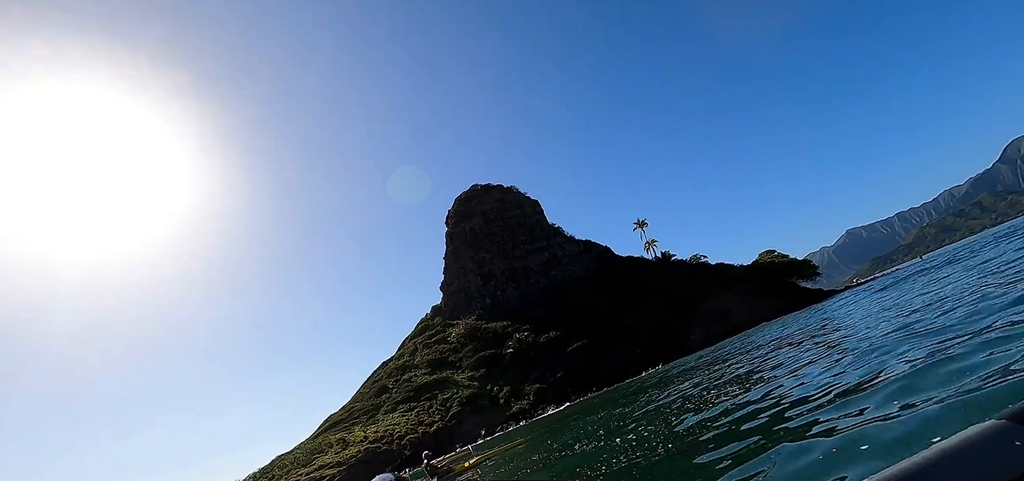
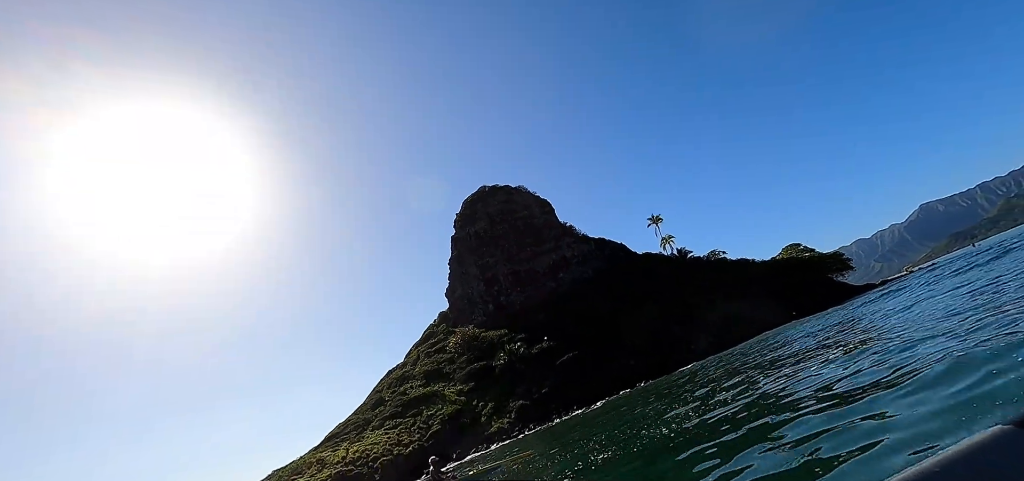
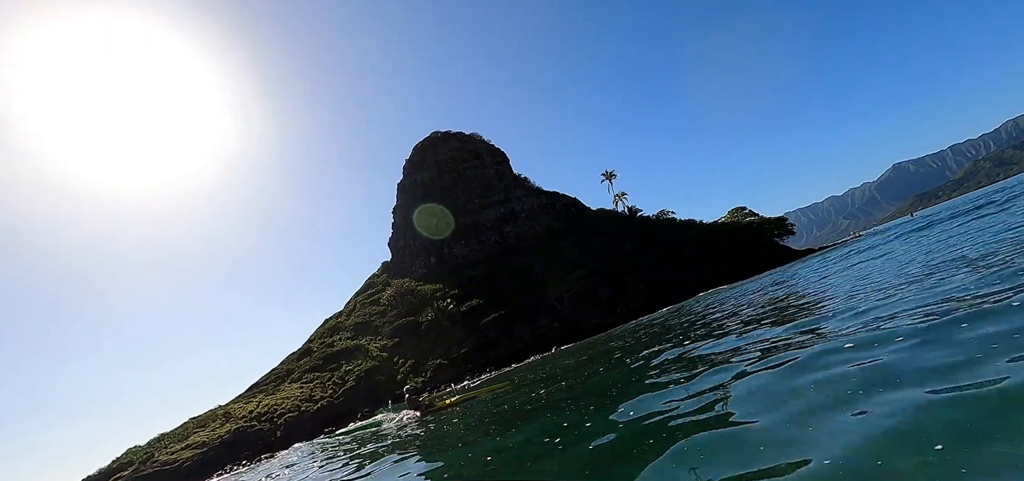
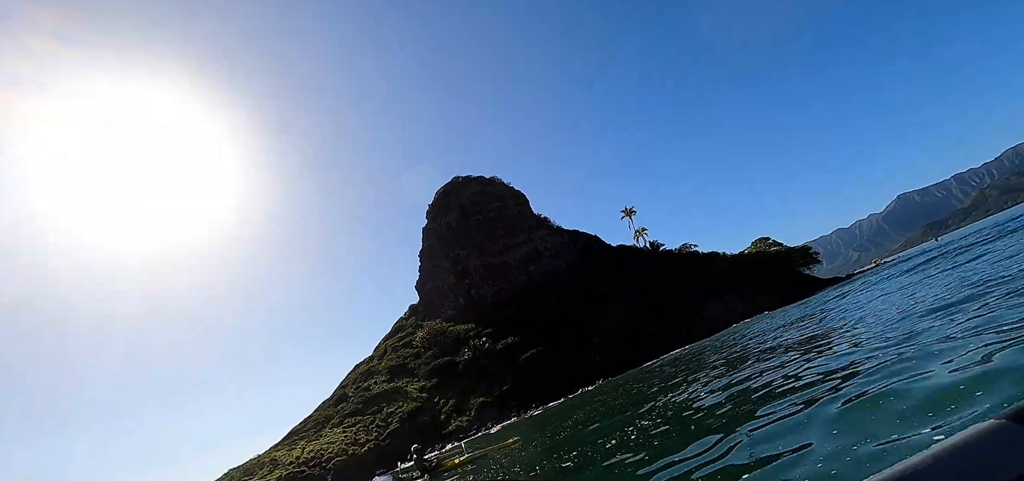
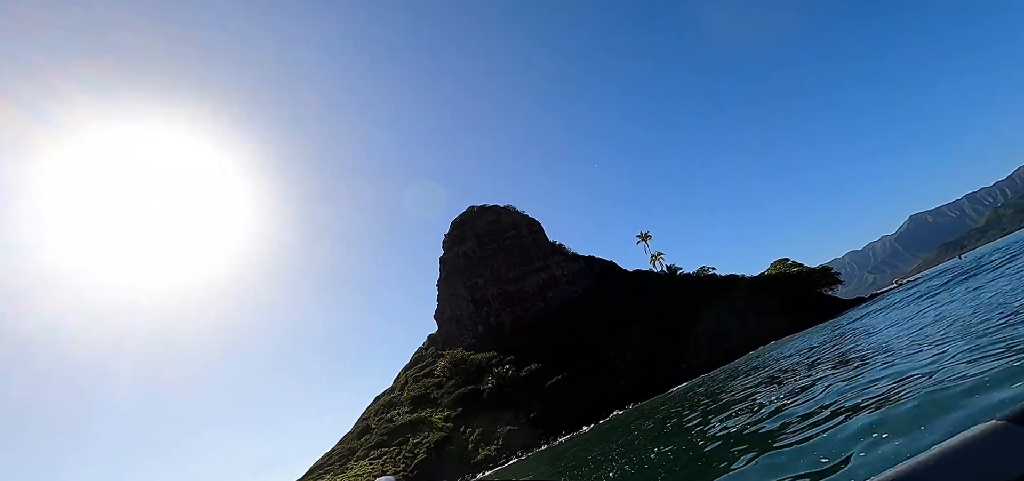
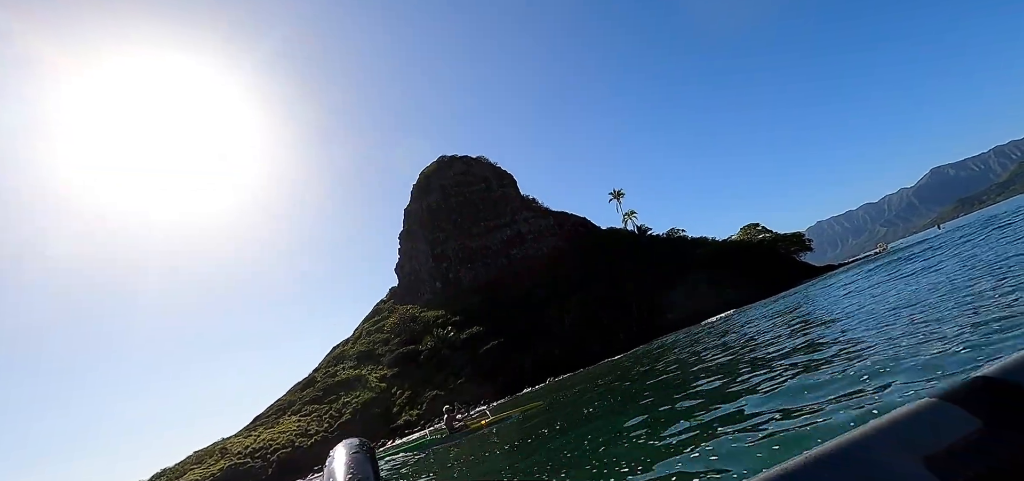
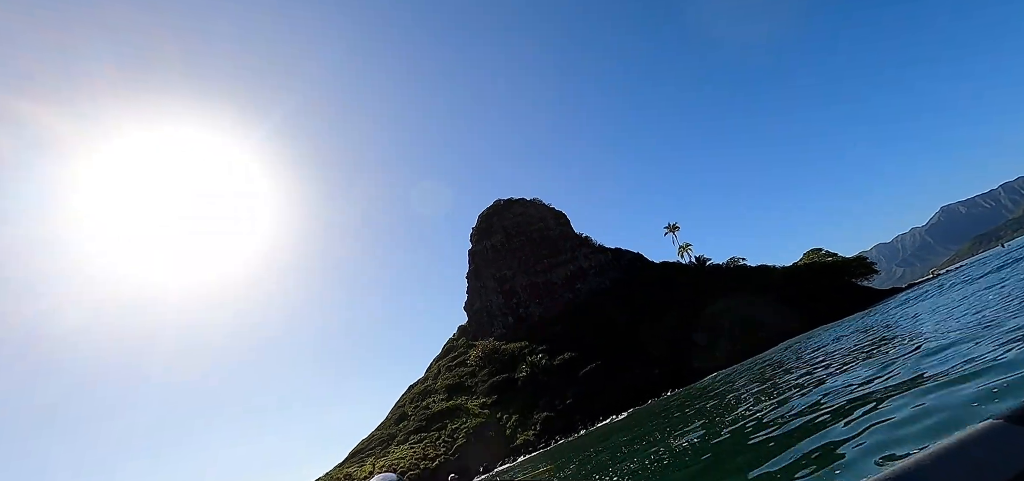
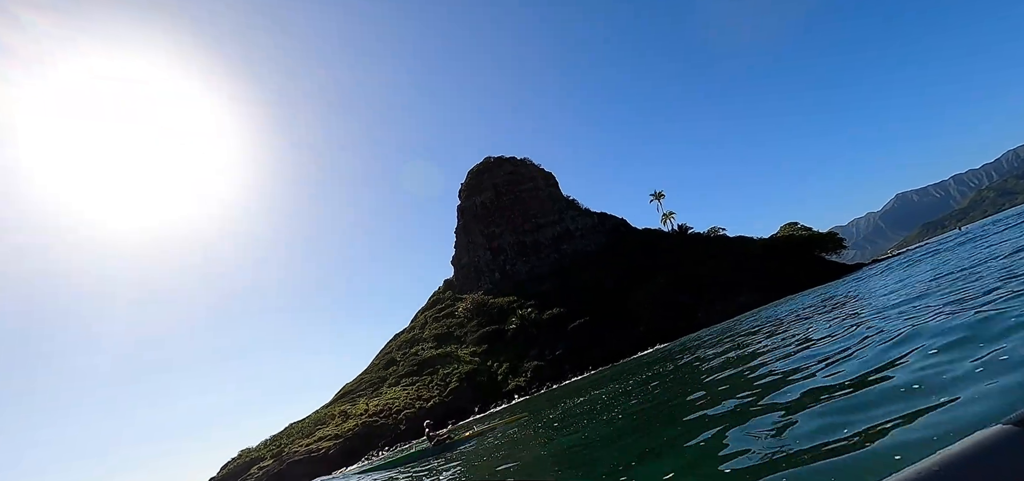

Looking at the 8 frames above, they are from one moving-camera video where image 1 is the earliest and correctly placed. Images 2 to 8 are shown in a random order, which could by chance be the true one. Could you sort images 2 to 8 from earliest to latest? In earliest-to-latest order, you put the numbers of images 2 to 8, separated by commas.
8, 7, 2, 5, 4, 3, 6
